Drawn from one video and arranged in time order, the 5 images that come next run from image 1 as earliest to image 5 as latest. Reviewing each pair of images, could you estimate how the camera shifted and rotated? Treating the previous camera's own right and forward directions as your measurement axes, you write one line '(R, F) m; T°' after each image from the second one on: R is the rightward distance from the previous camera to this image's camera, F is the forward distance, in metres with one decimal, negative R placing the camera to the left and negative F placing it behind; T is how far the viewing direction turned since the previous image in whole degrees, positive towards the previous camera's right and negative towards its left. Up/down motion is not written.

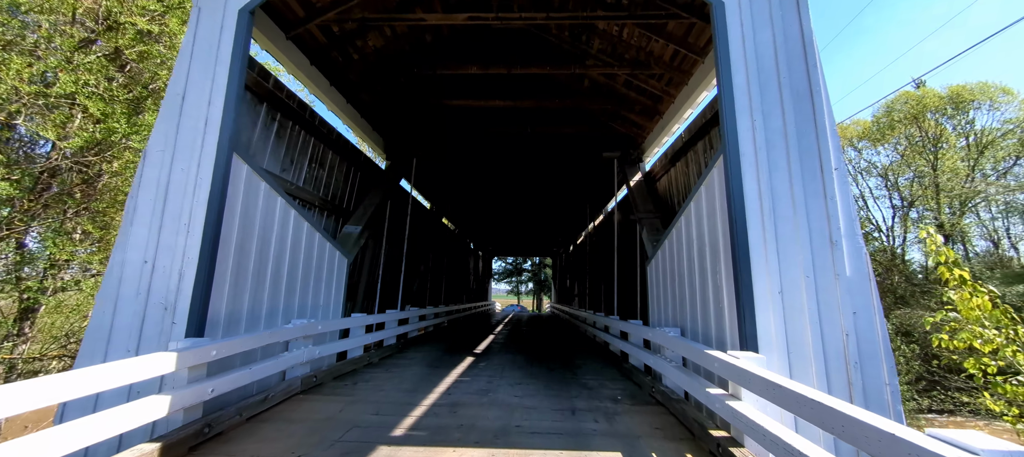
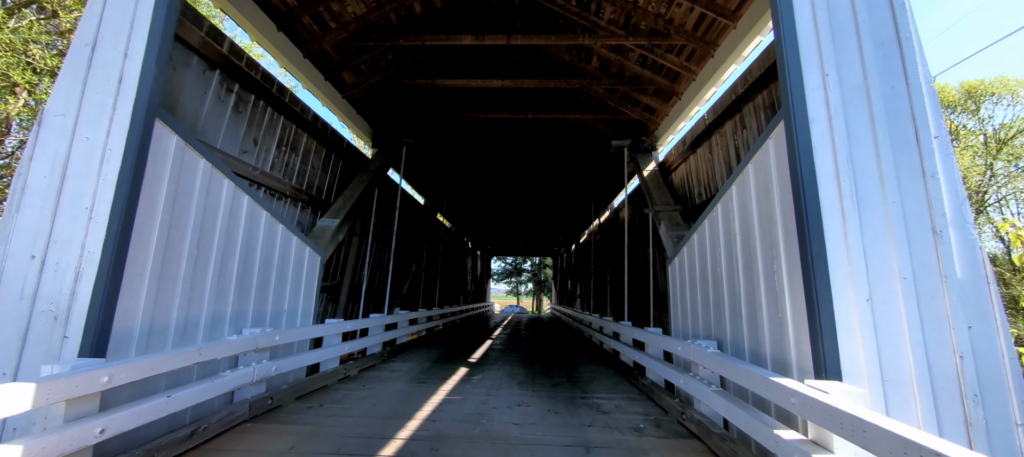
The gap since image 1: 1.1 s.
(0.0, +0.6) m; 0°
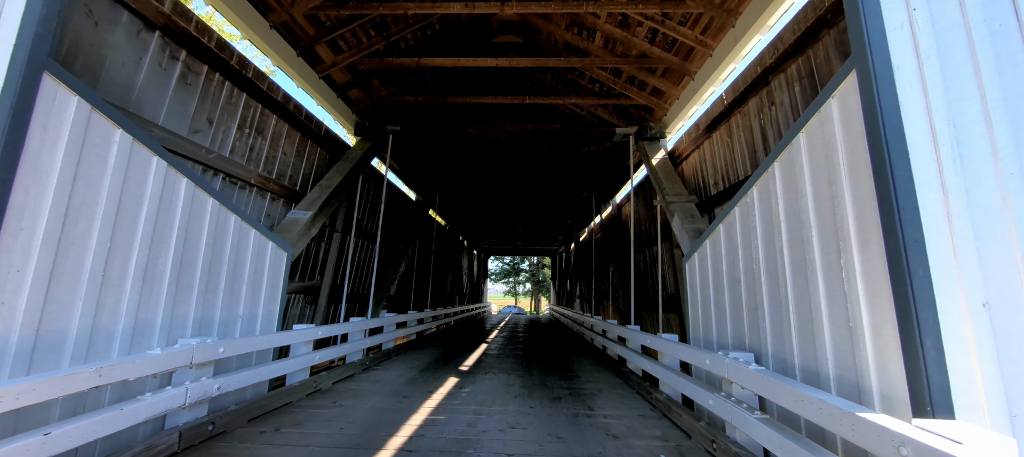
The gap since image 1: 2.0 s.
(0.0, +0.5) m; 0°
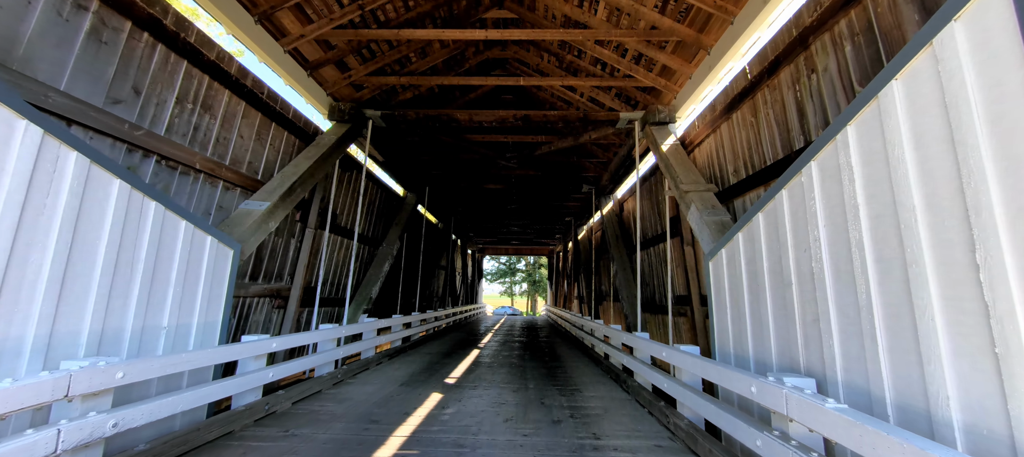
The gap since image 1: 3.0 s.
(0.0, +0.5) m; +1°
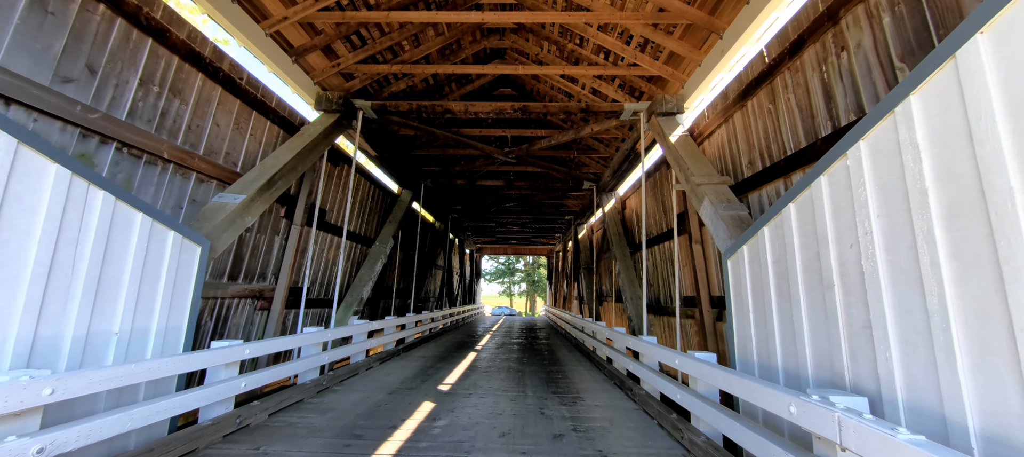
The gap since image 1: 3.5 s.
(0.0, +0.2) m; 0°
